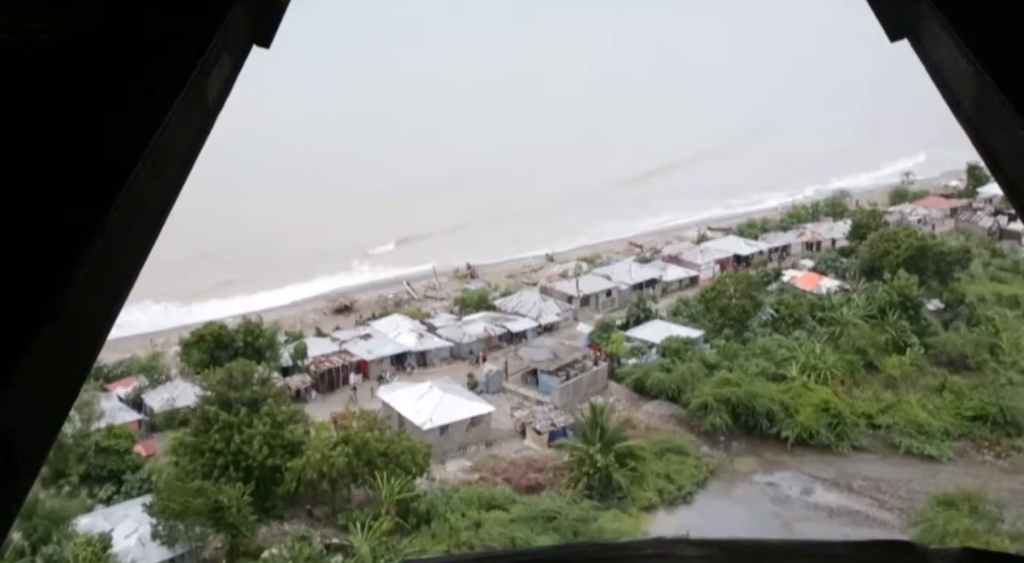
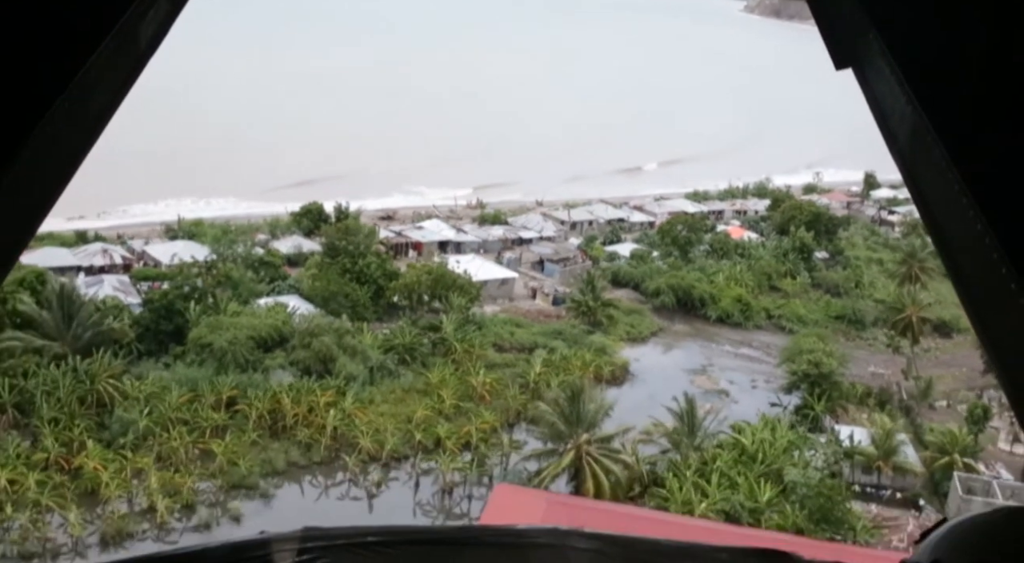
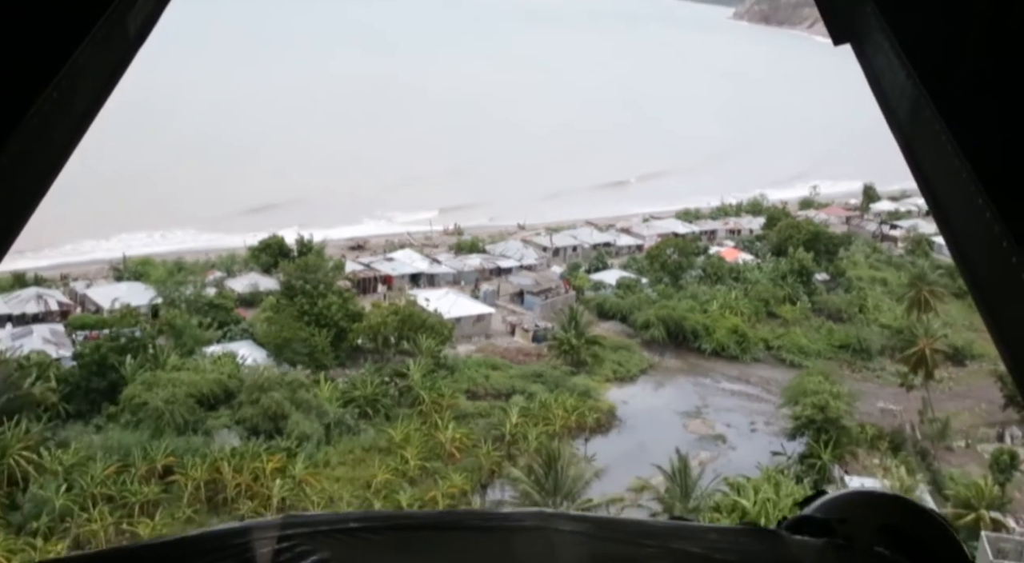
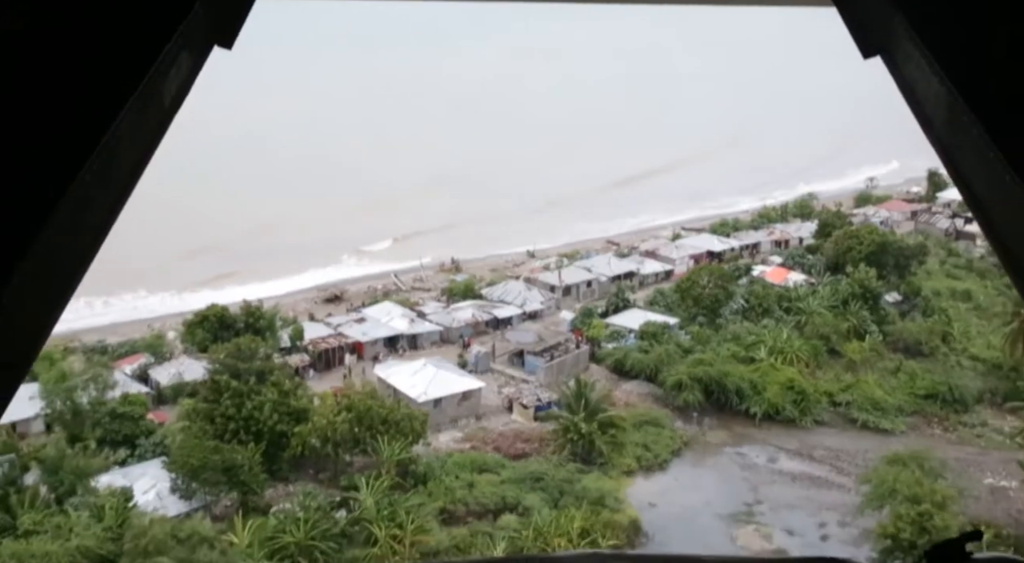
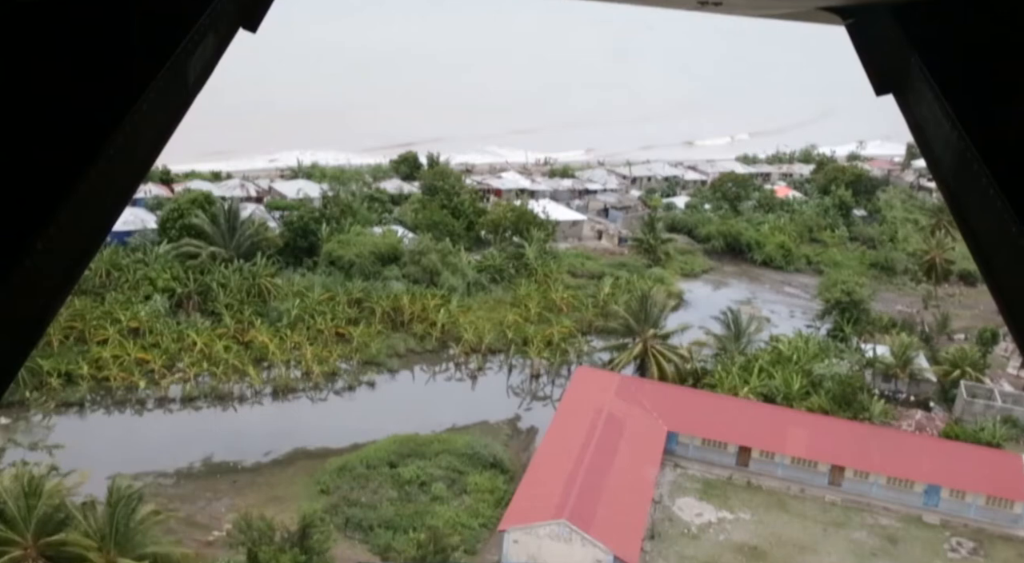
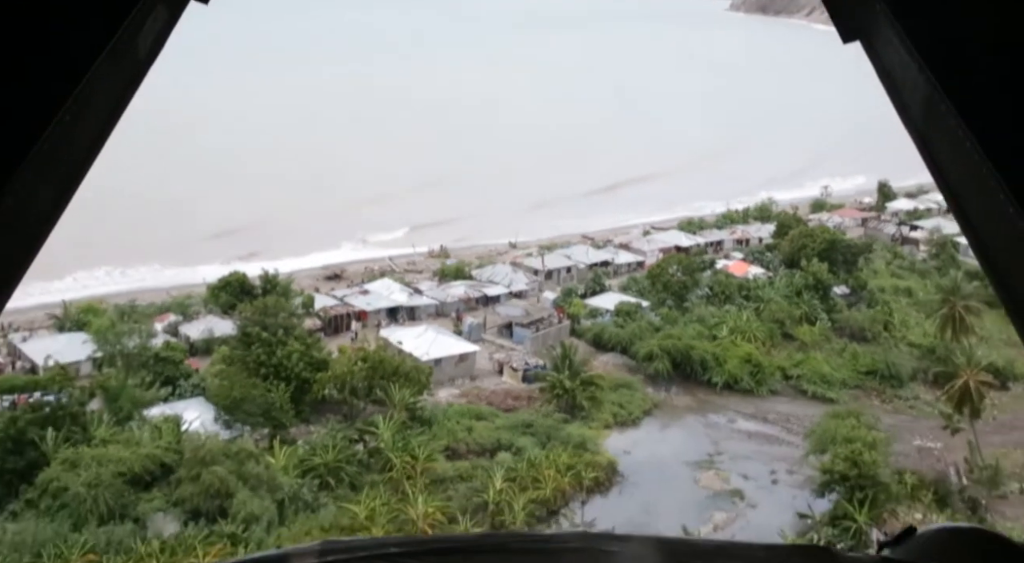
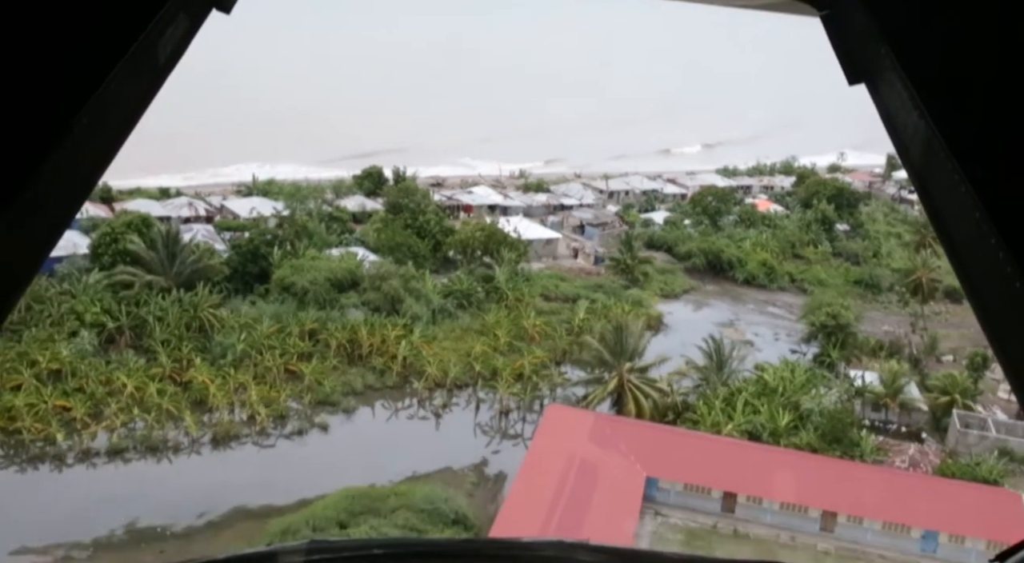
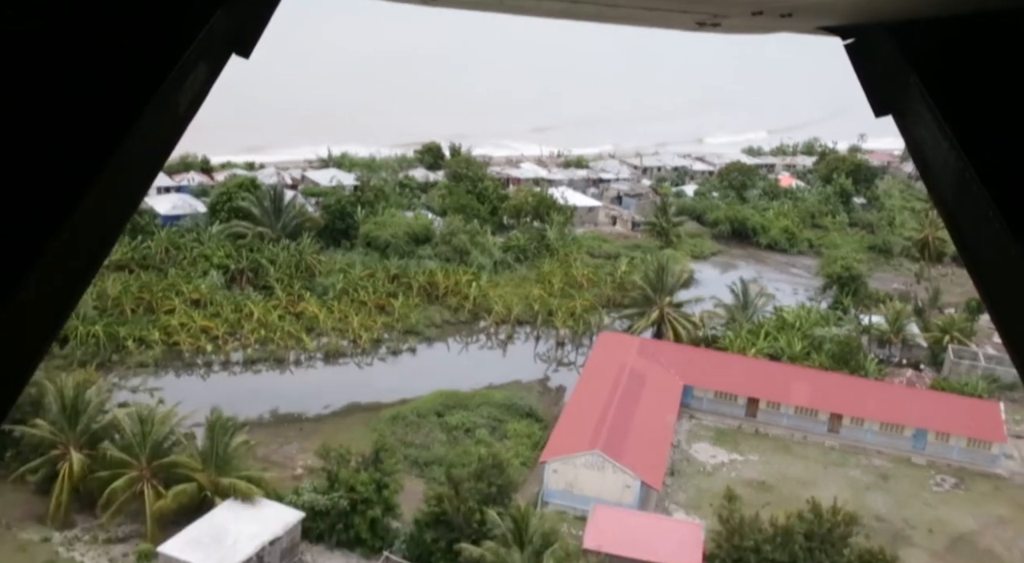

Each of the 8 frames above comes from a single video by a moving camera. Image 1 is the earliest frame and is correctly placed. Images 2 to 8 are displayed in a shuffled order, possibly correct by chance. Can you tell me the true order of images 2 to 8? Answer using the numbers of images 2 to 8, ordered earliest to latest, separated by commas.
4, 6, 3, 2, 7, 5, 8
